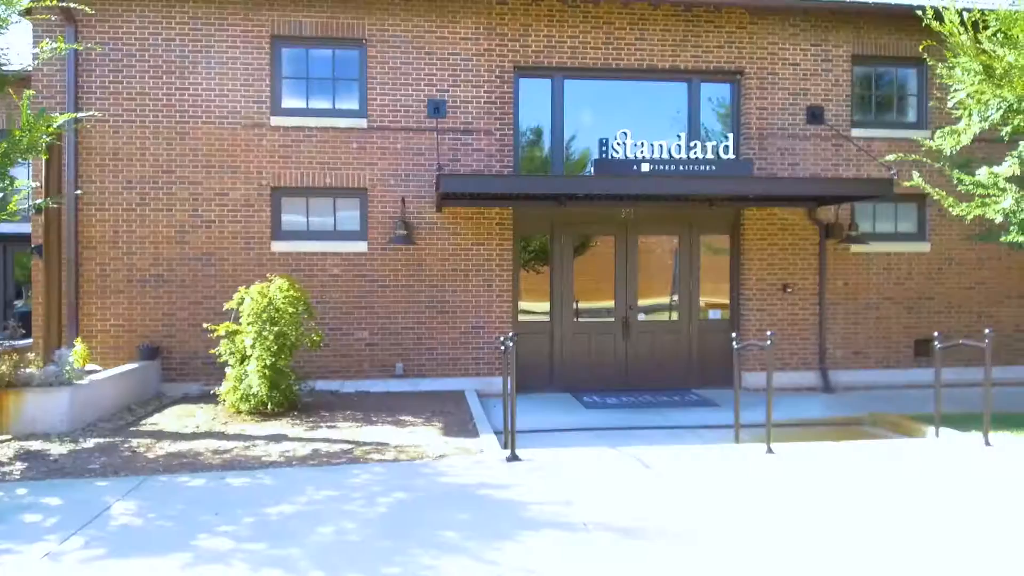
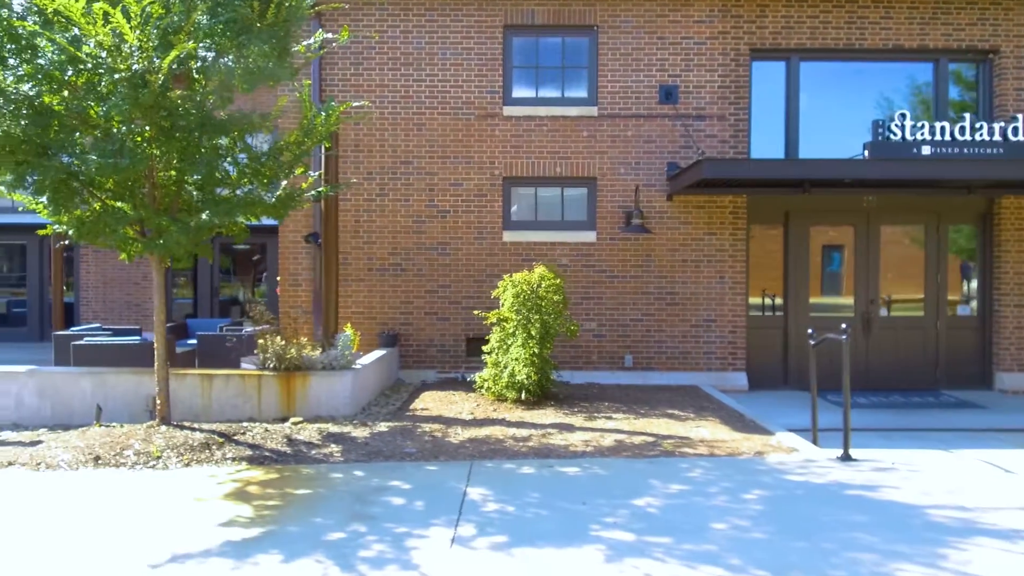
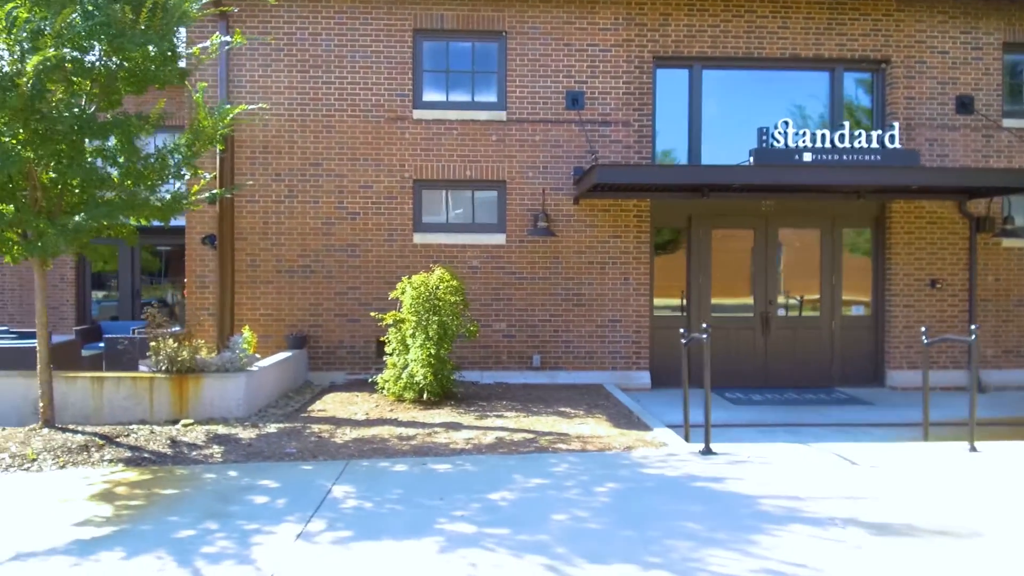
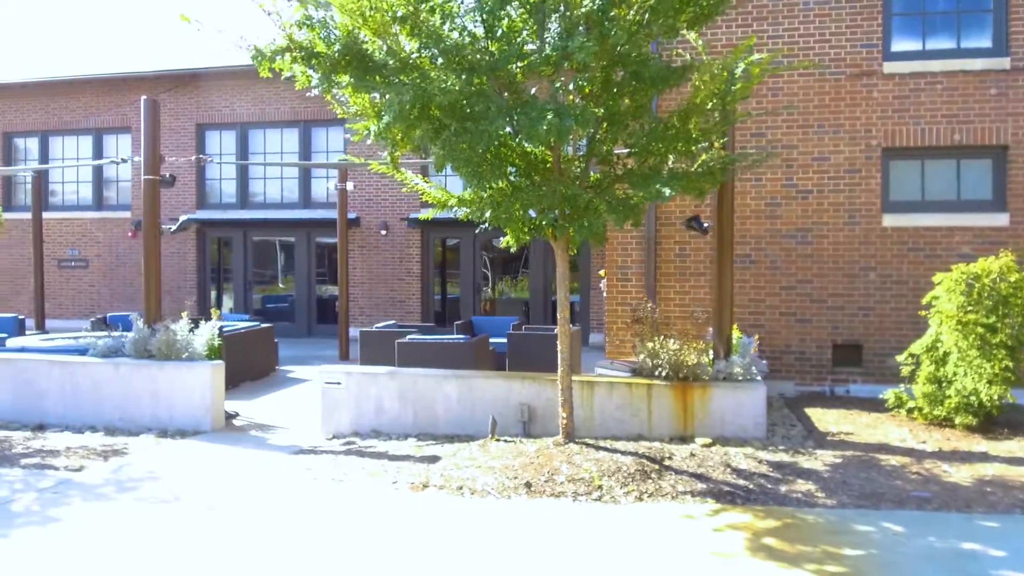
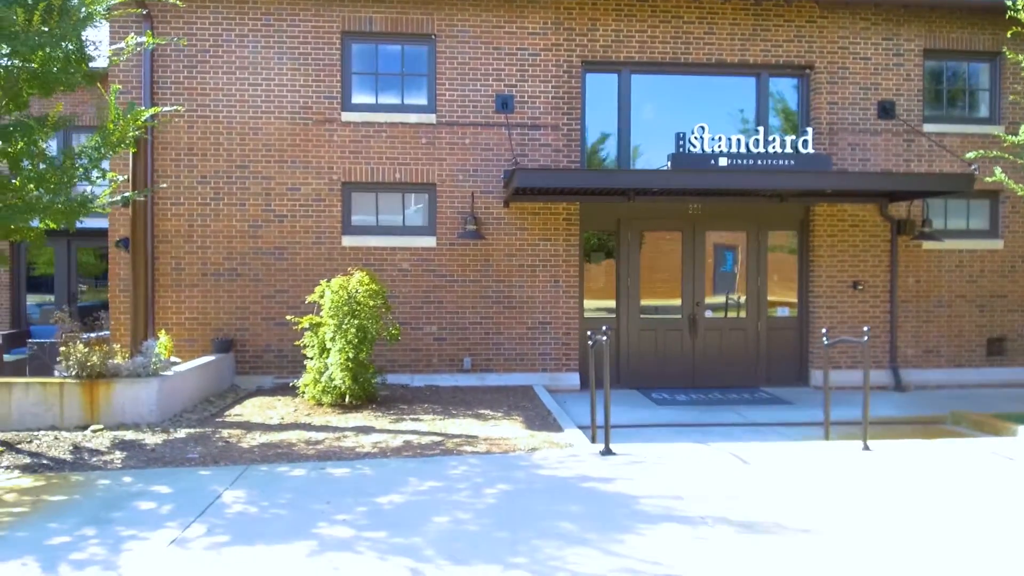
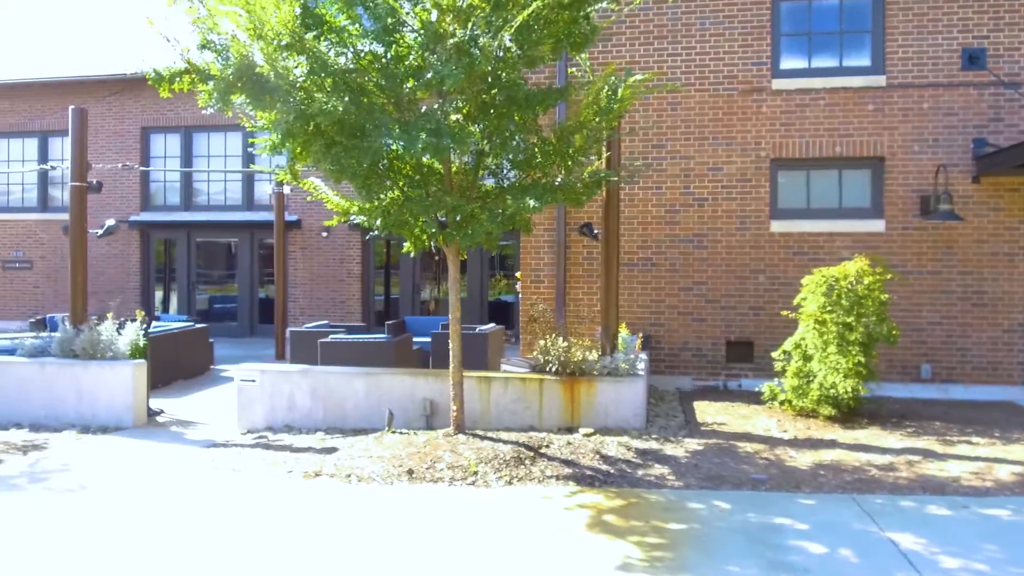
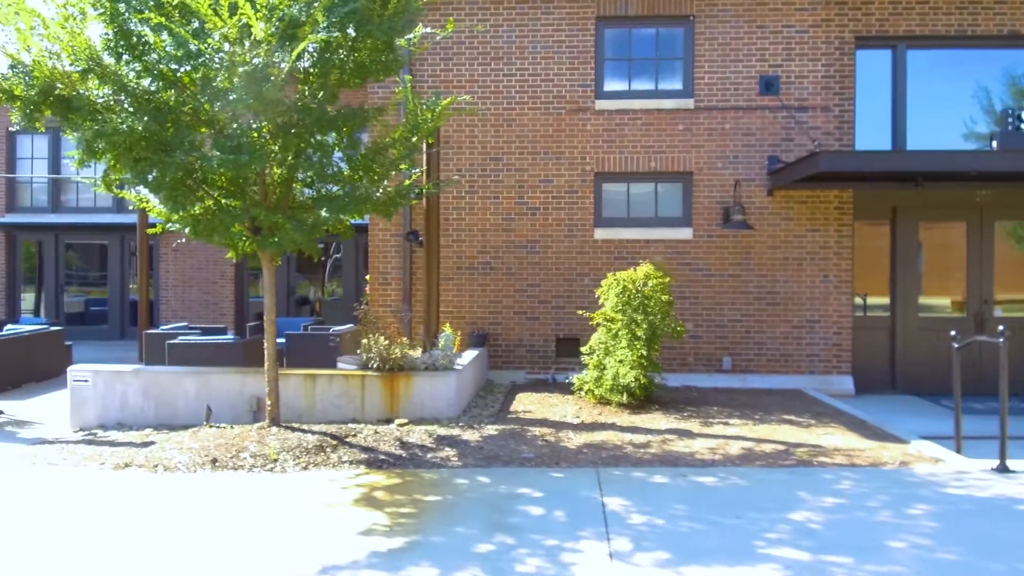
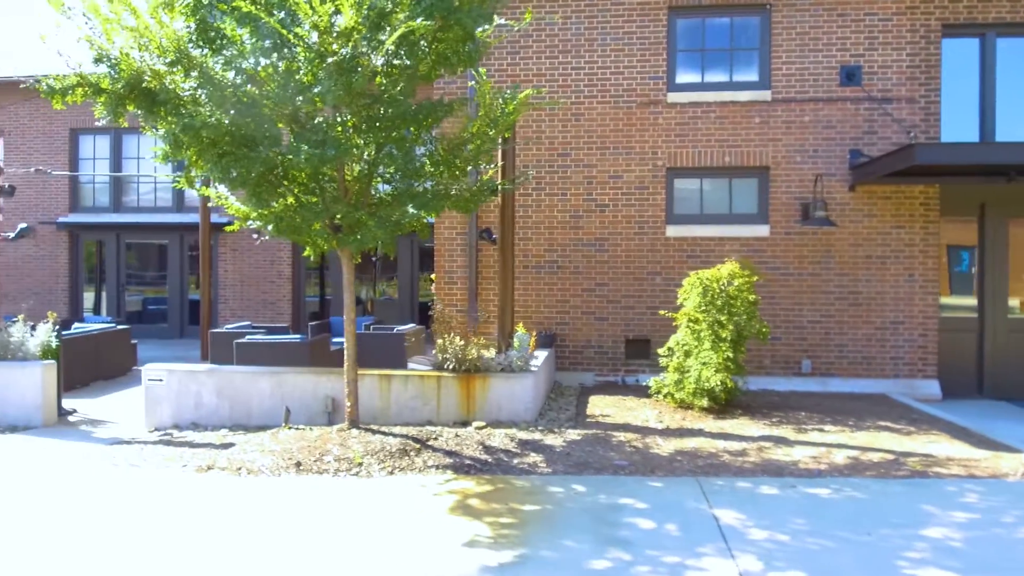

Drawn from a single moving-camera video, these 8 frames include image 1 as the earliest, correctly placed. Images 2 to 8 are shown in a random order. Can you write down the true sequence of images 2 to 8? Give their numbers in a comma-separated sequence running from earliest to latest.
5, 3, 2, 7, 8, 6, 4
